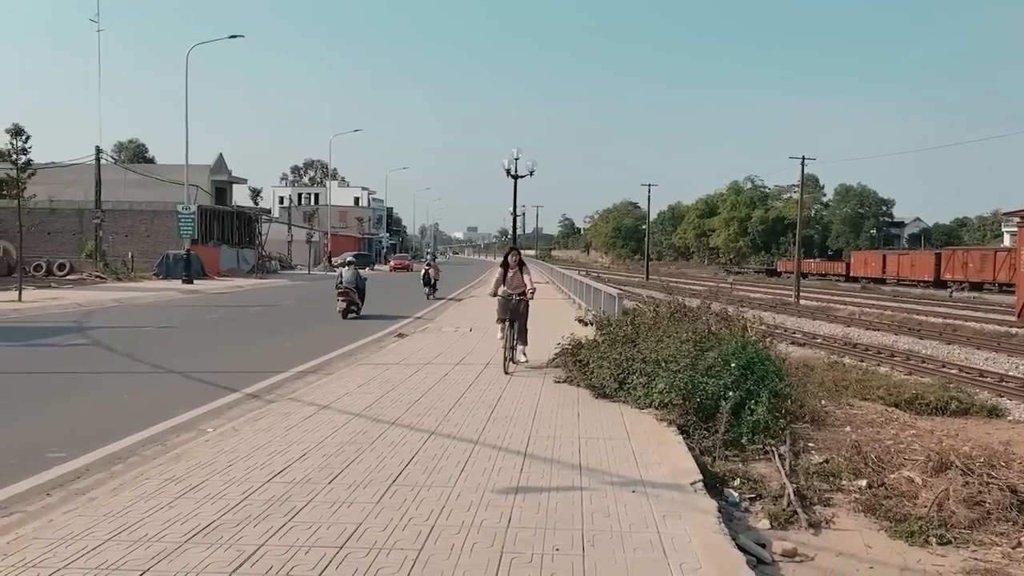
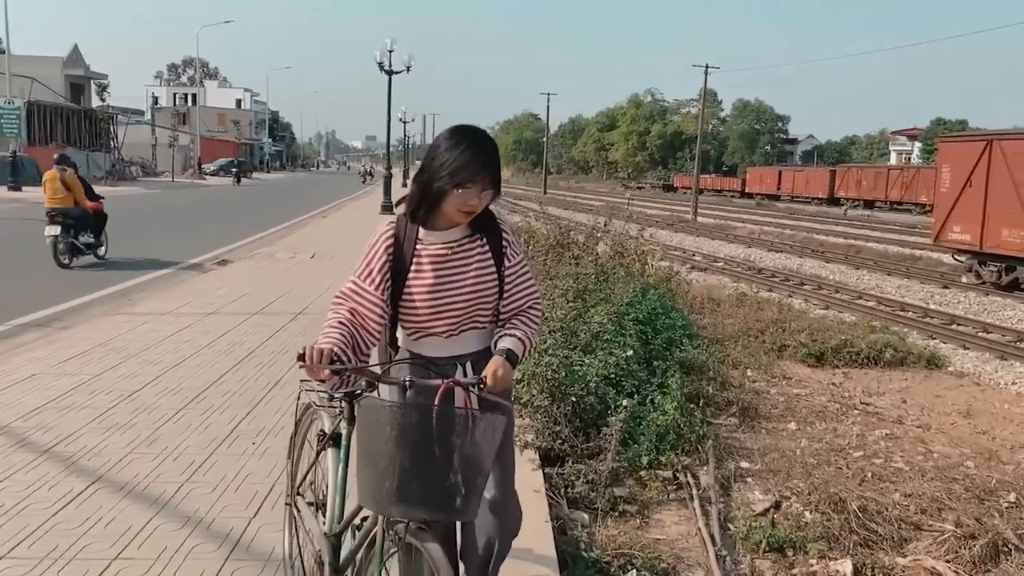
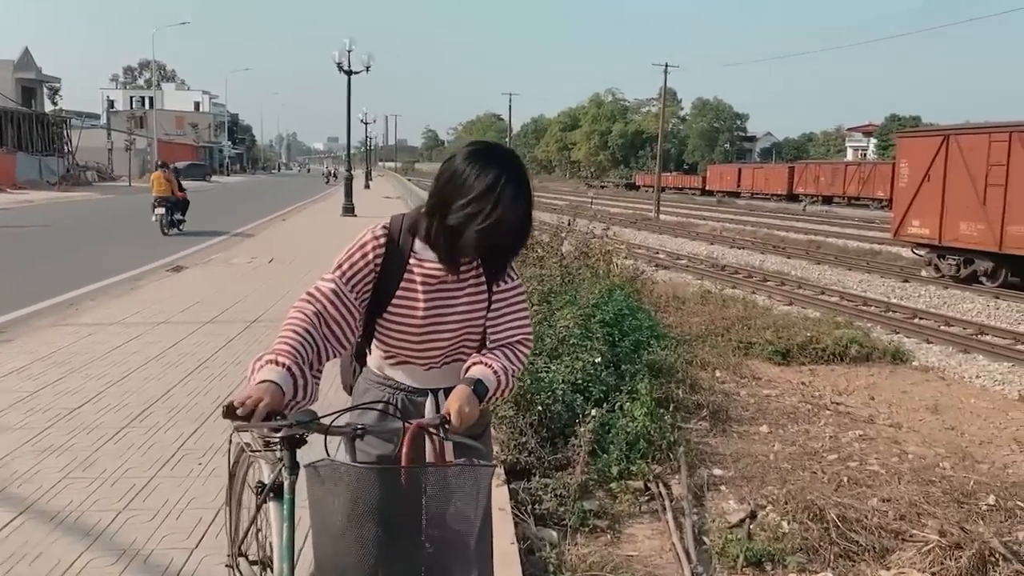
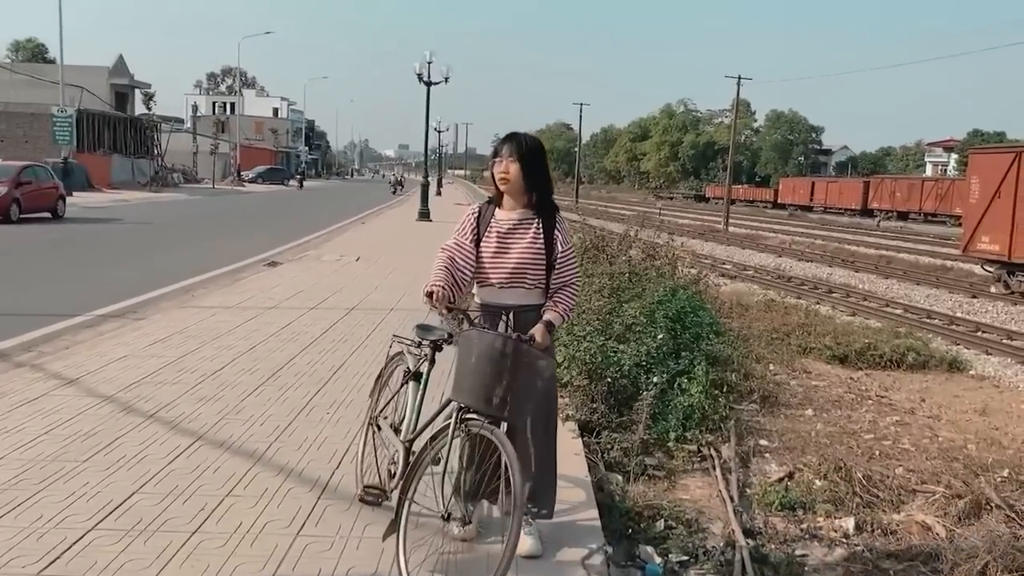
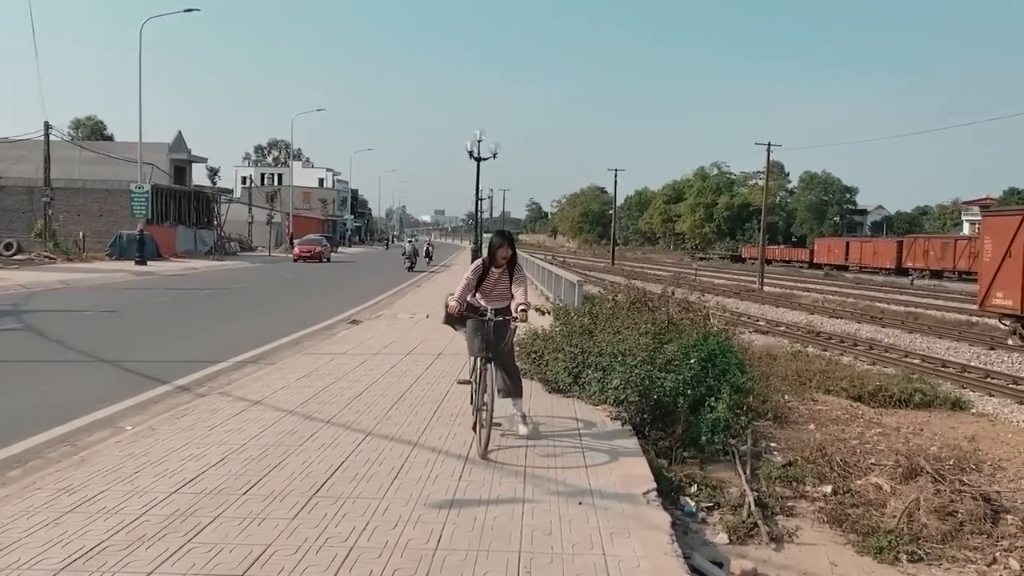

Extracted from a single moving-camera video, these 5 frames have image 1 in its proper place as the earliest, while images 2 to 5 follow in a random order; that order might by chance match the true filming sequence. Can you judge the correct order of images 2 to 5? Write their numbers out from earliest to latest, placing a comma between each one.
5, 4, 2, 3
